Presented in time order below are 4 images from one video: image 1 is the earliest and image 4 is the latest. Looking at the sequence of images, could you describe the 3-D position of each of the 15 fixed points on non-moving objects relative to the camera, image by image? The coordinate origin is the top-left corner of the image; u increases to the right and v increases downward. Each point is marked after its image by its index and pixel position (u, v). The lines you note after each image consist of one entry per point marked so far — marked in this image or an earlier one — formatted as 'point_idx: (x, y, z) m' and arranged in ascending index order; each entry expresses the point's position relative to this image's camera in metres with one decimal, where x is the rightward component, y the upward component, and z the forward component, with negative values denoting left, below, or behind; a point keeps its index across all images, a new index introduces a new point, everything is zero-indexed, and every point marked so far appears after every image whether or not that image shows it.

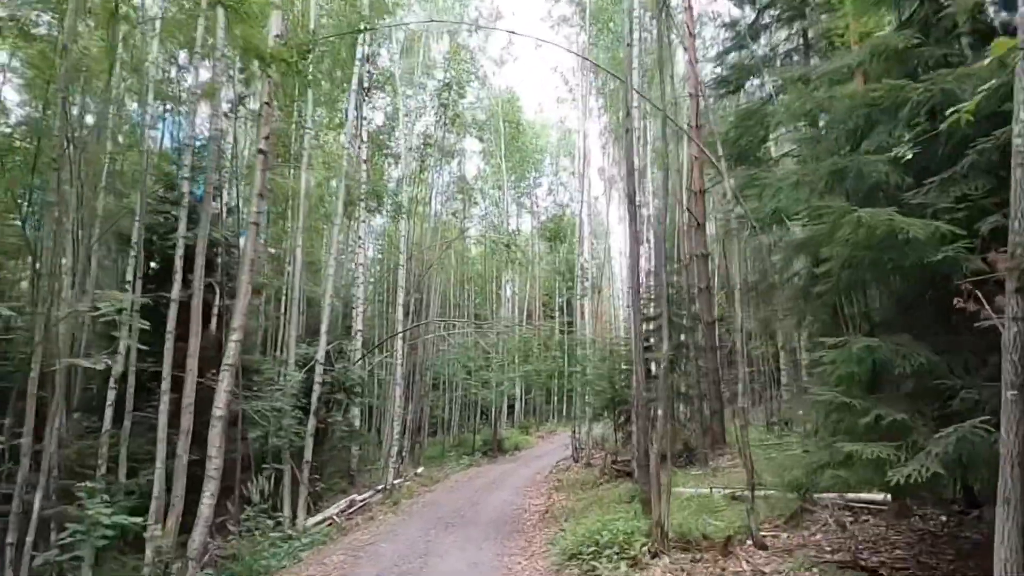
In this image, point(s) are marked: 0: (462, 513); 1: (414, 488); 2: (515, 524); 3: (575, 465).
0: (-0.9, -4.1, +12.2) m
1: (-2.5, -5.2, +17.6) m
2: (0.0, -3.7, +10.7) m
3: (+1.6, -4.5, +17.3) m
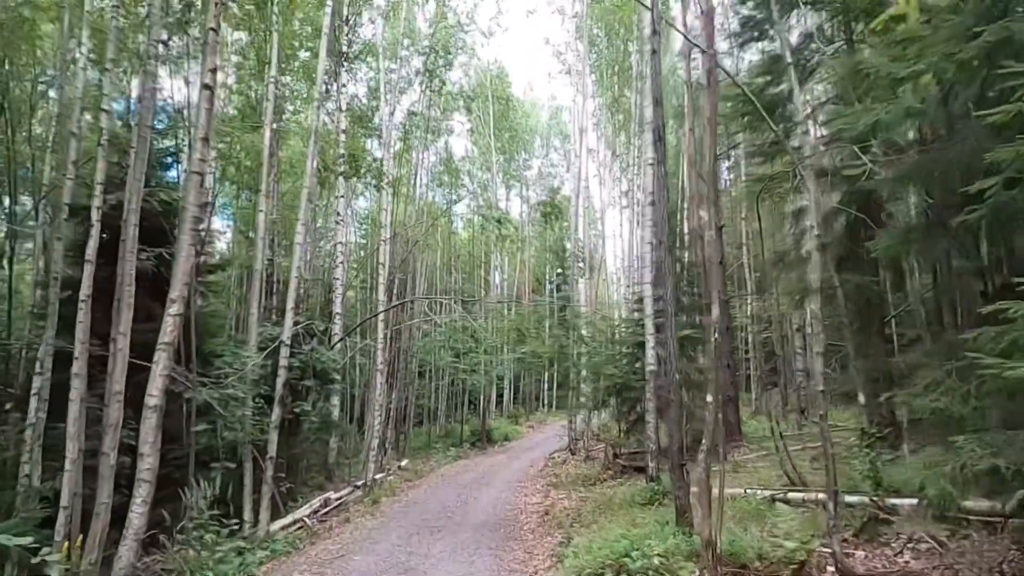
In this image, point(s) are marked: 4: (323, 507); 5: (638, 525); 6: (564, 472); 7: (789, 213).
0: (-1.0, -3.6, +10.8) m
1: (-2.7, -4.7, +16.2) m
2: (0.0, -3.3, +9.3) m
3: (+1.4, -4.0, +16.0) m
4: (-3.4, -3.9, +12.2) m
5: (+1.2, -2.3, +6.5) m
6: (+1.0, -3.8, +13.9) m
7: (+4.8, +1.3, +11.6) m
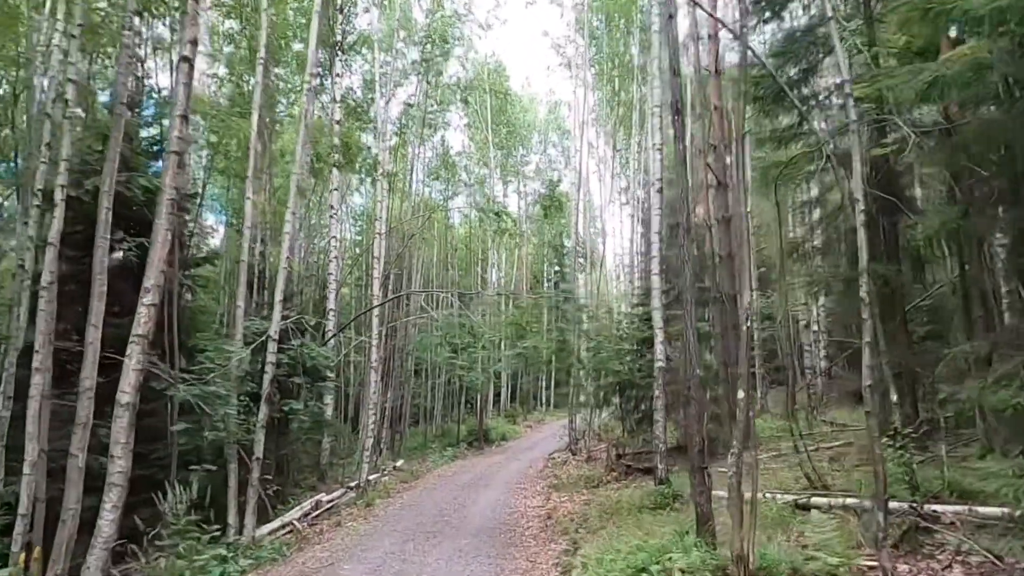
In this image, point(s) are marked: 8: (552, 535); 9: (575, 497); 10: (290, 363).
0: (-1.0, -3.5, +10.3) m
1: (-2.8, -4.6, +15.6) m
2: (0.0, -3.2, +8.8) m
3: (+1.4, -3.9, +15.5) m
4: (-3.4, -3.8, +11.7) m
5: (+1.2, -2.2, +6.0) m
6: (+1.0, -3.7, +13.4) m
7: (+4.8, +1.4, +11.1) m
8: (+0.5, -3.0, +8.2) m
9: (+1.0, -3.3, +10.6) m
10: (-3.8, -1.3, +11.6) m
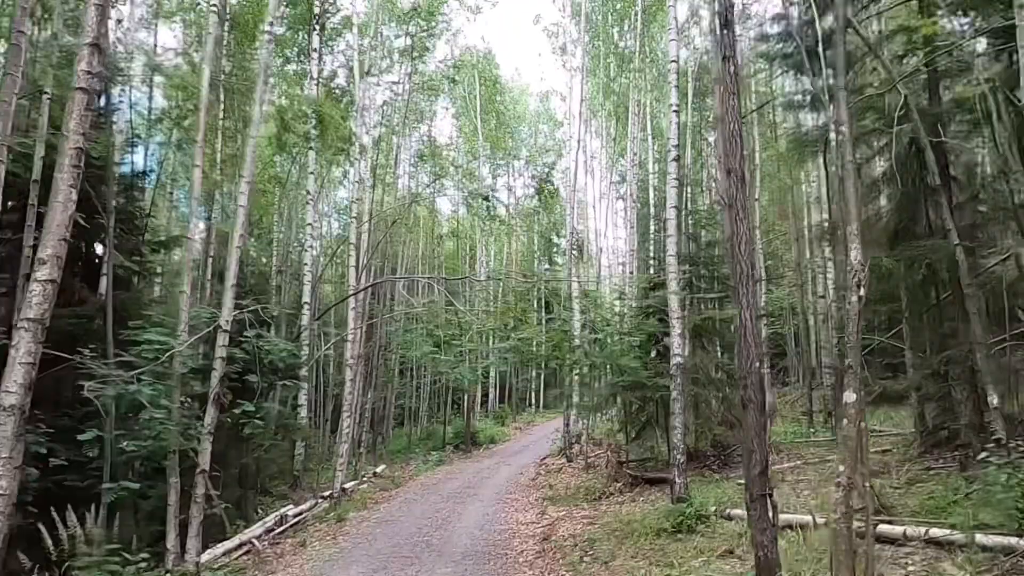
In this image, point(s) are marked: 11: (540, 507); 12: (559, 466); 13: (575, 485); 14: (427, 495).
0: (-1.1, -3.3, +9.0) m
1: (-3.0, -4.4, +14.3) m
2: (-0.1, -3.0, +7.5) m
3: (+1.2, -3.7, +14.2) m
4: (-3.6, -3.6, +10.3) m
5: (+1.2, -2.0, +4.7) m
6: (+0.9, -3.5, +12.1) m
7: (+4.7, +1.6, +9.9) m
8: (+0.4, -2.8, +6.9) m
9: (+0.9, -3.1, +9.3) m
10: (-4.0, -1.1, +10.2) m
11: (+0.4, -3.4, +10.5) m
12: (+1.0, -3.8, +14.4) m
13: (+1.1, -3.4, +11.6) m
14: (-1.7, -4.1, +13.3) m
